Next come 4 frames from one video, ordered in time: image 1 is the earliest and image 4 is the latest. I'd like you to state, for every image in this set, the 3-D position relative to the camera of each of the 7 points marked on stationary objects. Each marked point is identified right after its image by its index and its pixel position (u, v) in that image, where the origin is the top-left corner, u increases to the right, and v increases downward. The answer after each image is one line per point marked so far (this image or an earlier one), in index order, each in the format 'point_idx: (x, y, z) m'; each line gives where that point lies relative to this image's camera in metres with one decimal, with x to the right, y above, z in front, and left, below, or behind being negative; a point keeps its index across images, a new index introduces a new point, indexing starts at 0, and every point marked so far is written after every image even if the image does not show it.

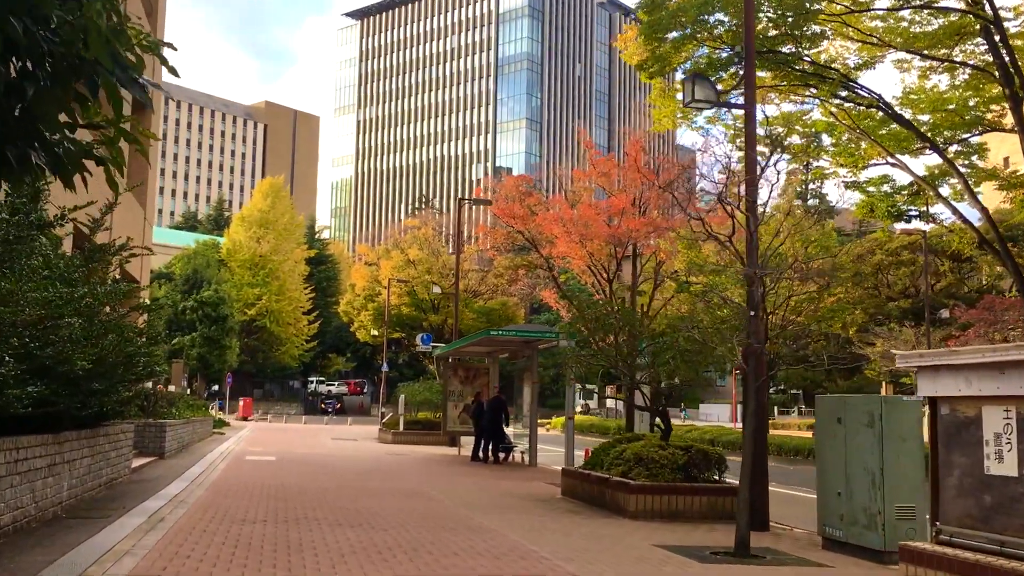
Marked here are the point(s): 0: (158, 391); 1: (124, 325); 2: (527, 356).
0: (-7.1, -2.0, +18.1) m
1: (-4.2, -0.4, +9.9) m
2: (+0.3, -1.5, +19.7) m
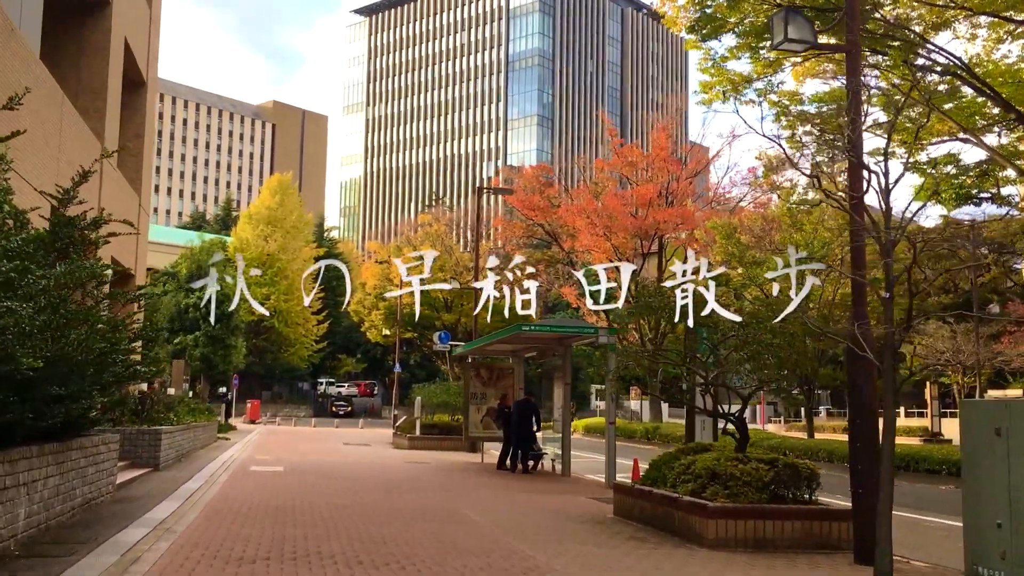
0: (-6.5, -1.9, +16.5) m
1: (-3.7, -0.2, +8.2) m
2: (+0.9, -1.3, +18.0) m
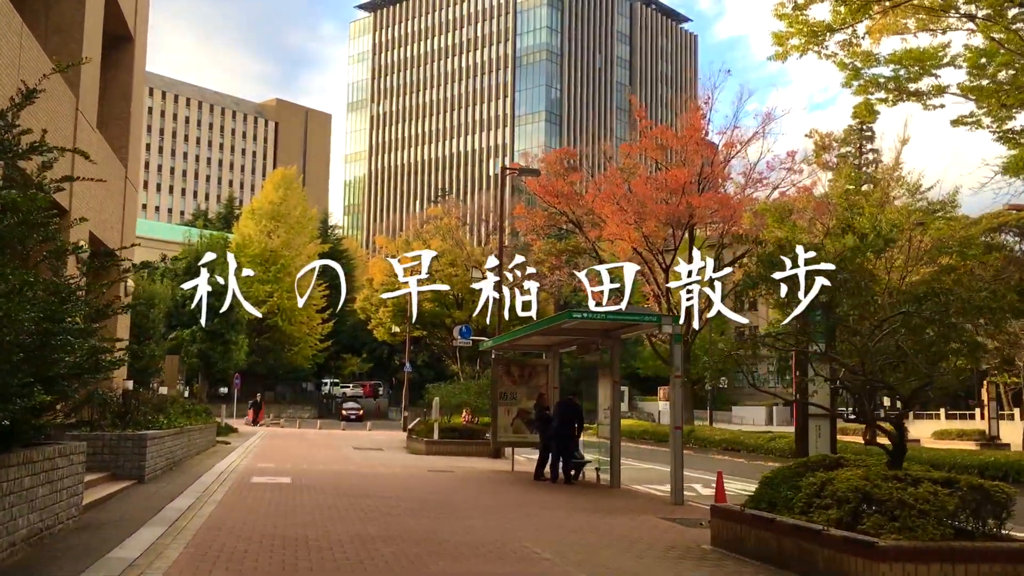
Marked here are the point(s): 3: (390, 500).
0: (-5.8, -1.7, +14.3) m
1: (-3.1, 0.0, +6.0) m
2: (+1.5, -1.1, +15.8) m
3: (-1.5, -2.6, +11.2) m
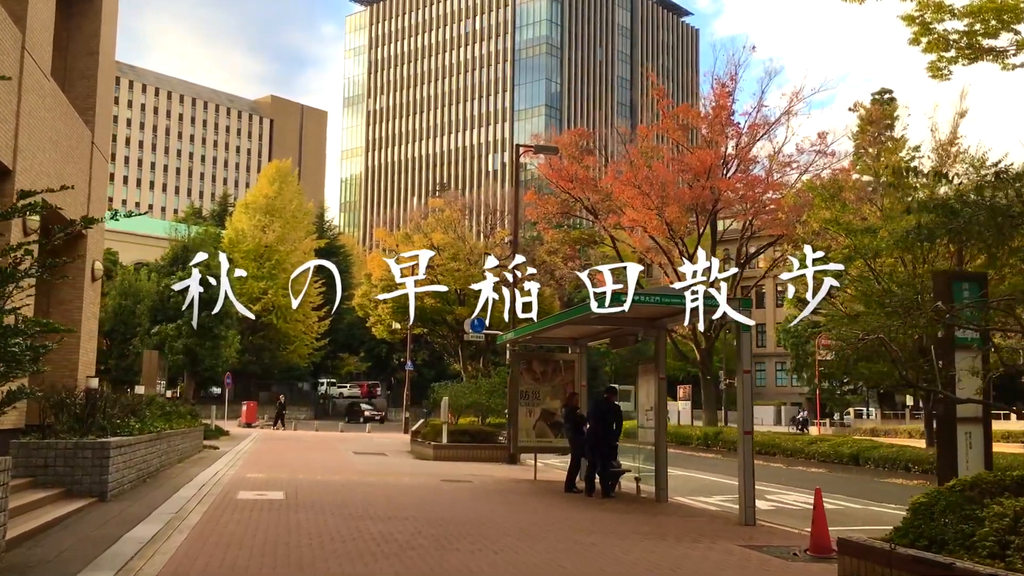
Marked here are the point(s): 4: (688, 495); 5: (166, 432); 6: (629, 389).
0: (-5.4, -1.4, +12.3) m
1: (-2.7, +0.3, +4.0) m
2: (+1.9, -0.8, +13.8) m
3: (-1.1, -2.4, +9.2) m
4: (+2.9, -3.4, +14.9) m
5: (-5.6, -2.3, +14.8) m
6: (+1.8, -1.6, +14.3) m
